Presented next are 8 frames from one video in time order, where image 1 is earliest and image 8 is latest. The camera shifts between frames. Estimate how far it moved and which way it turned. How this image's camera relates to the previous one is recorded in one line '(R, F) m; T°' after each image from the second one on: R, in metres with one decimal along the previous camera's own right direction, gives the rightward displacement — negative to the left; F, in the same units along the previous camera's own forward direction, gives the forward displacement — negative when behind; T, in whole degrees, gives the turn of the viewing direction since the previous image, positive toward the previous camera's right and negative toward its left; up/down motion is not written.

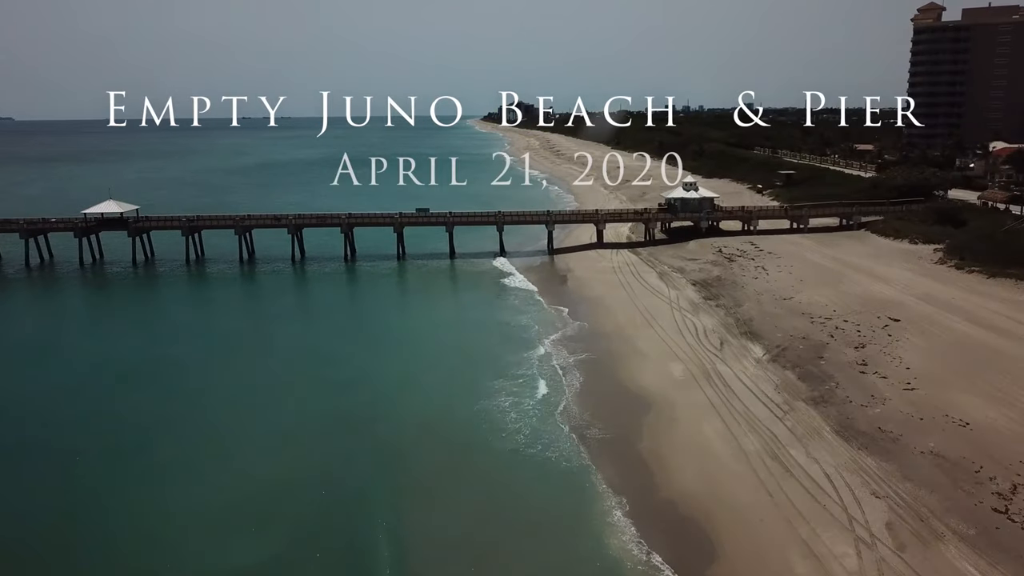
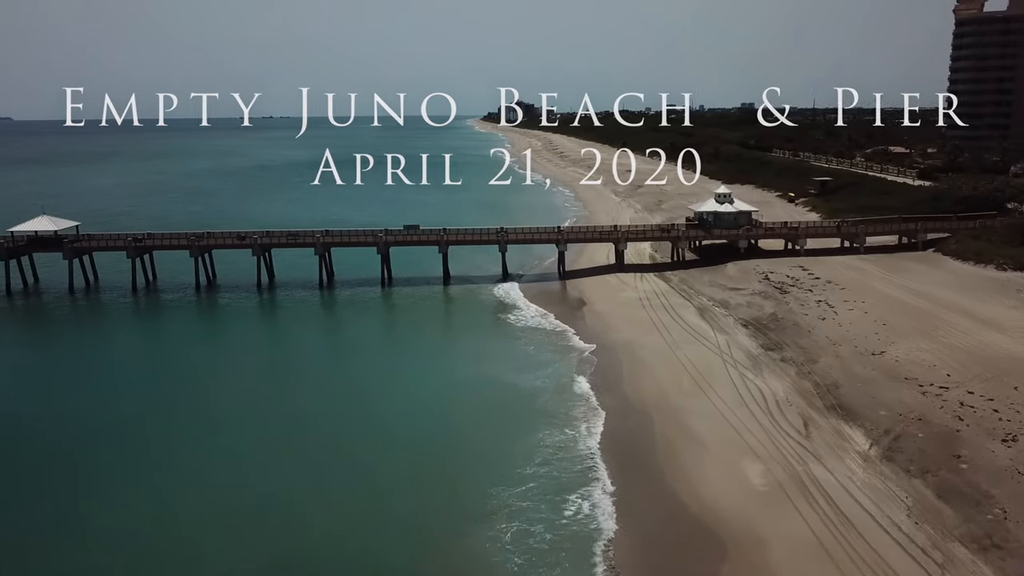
(-0.2, +6.1) m; 0°
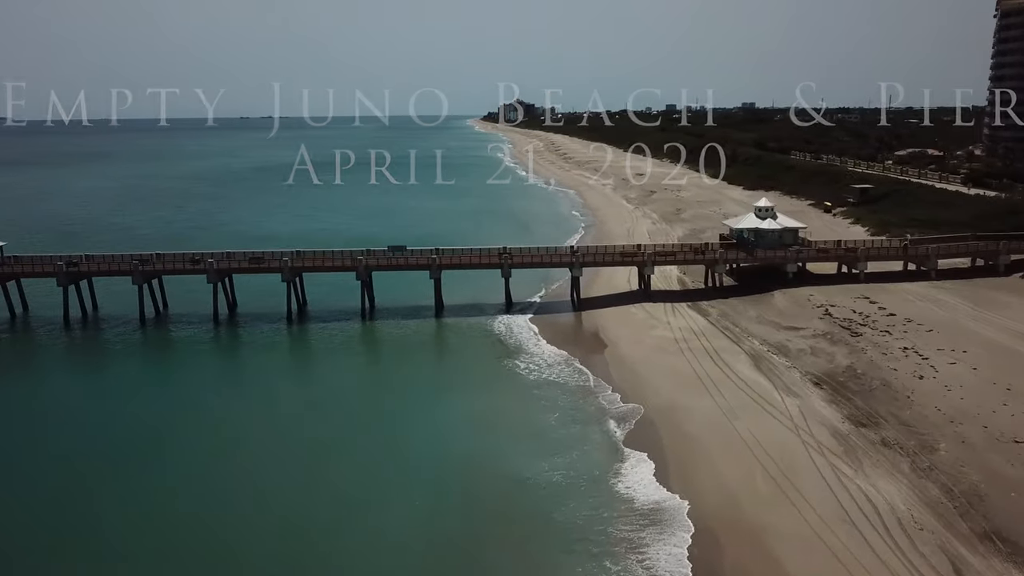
(-0.2, +5.6) m; 0°
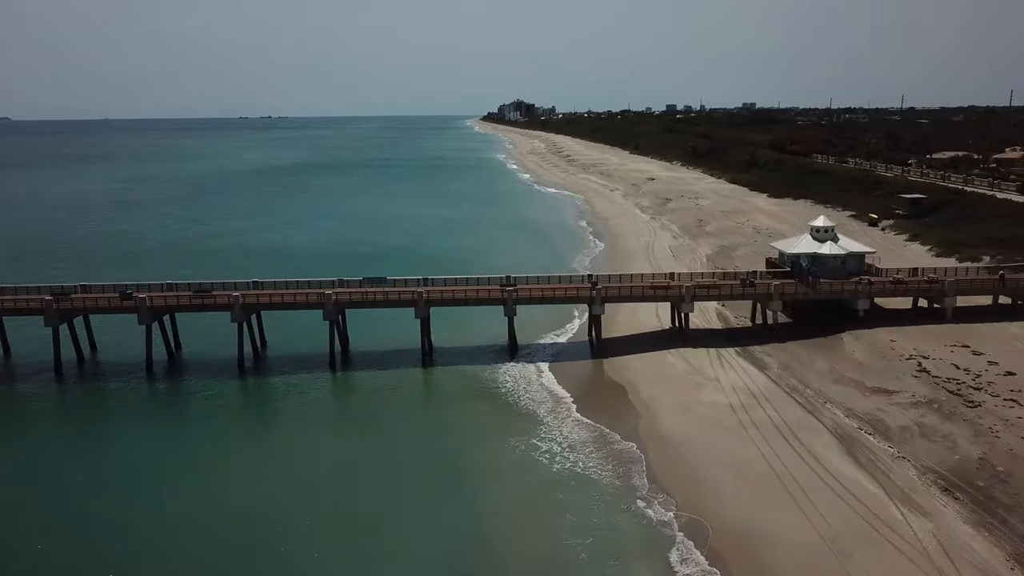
(-0.2, +5.7) m; 0°
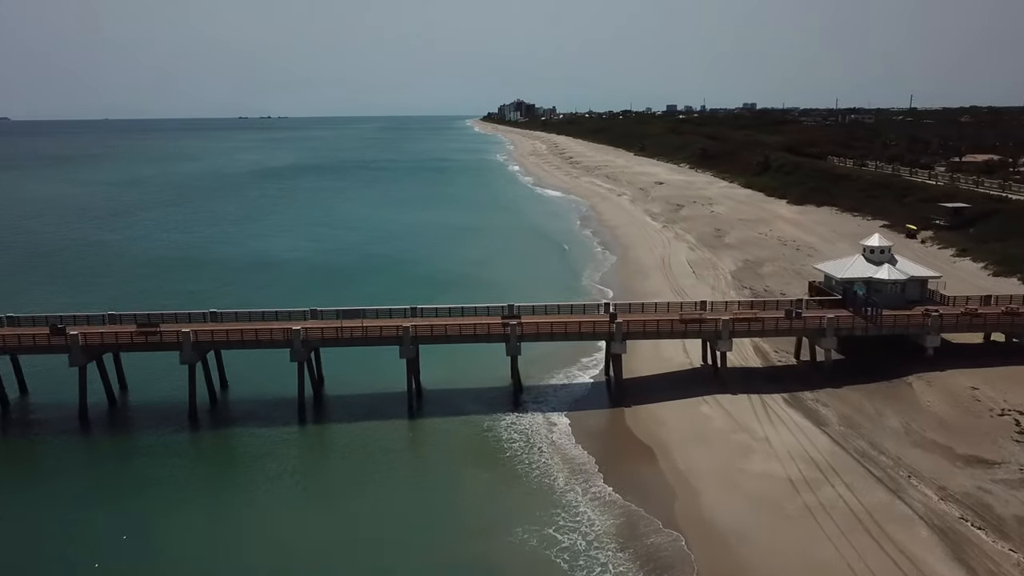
(-0.1, +3.8) m; 0°
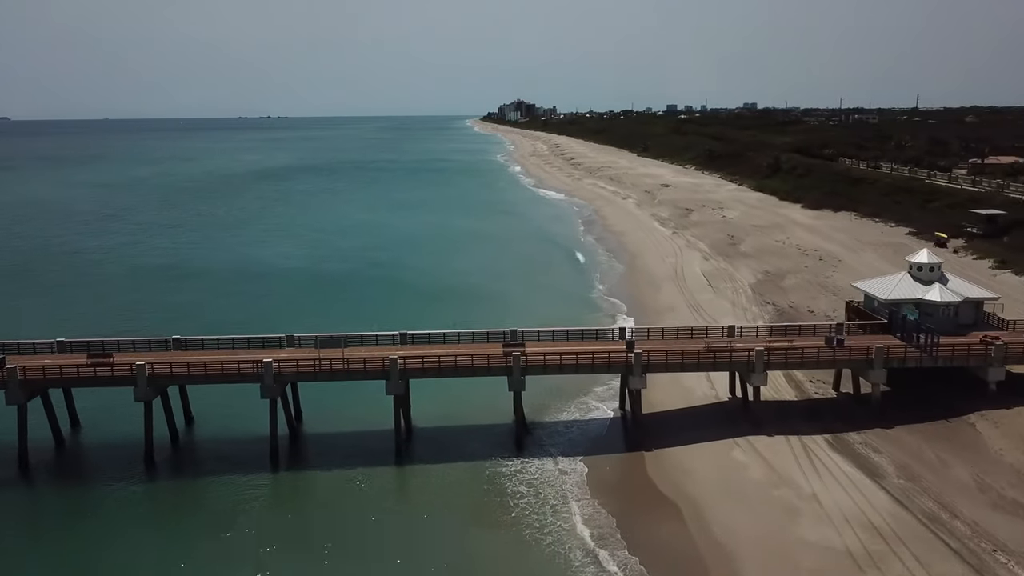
(-0.1, +2.6) m; 0°
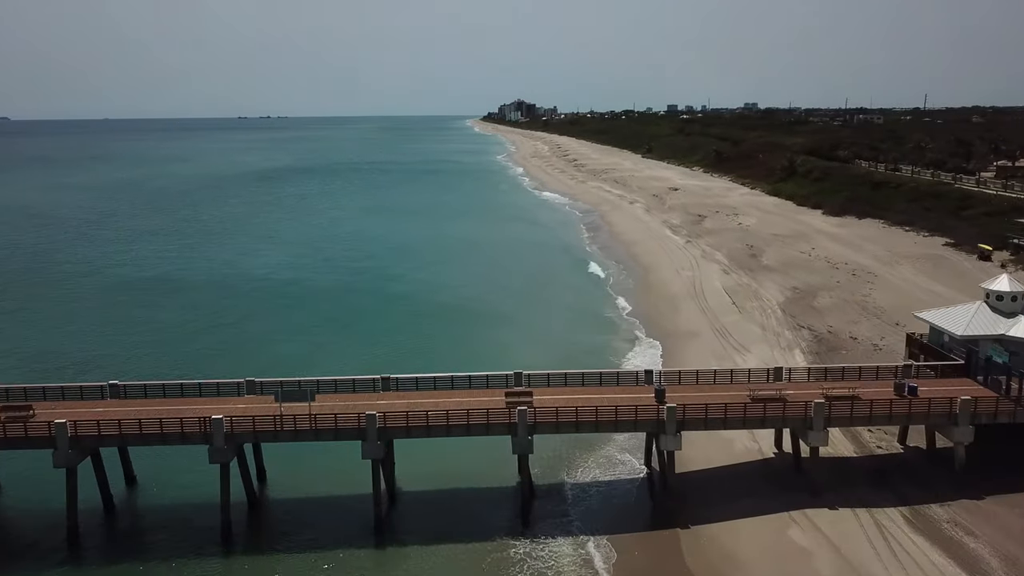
(-0.1, +3.2) m; 0°
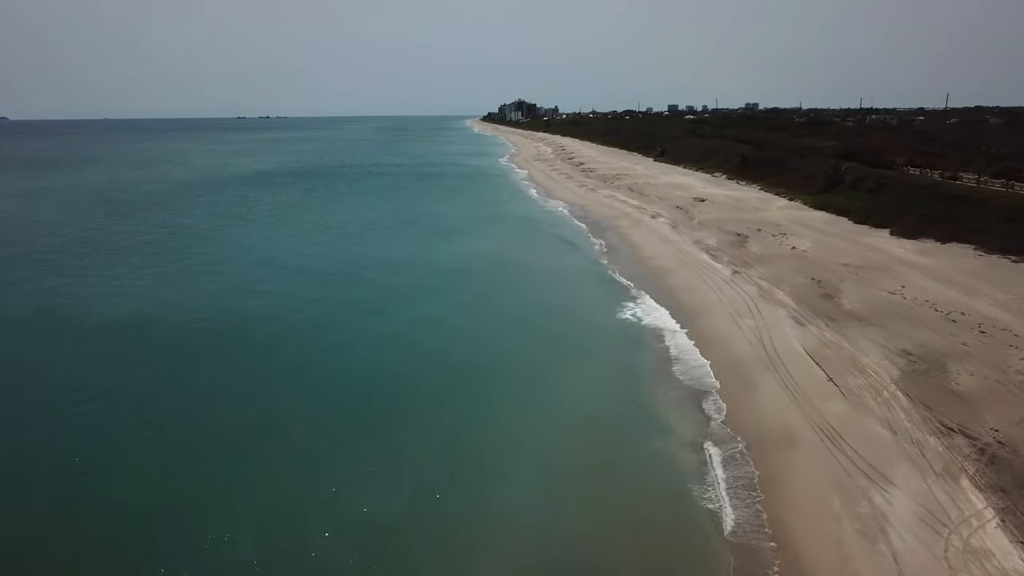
(-0.2, +8.4) m; 0°
